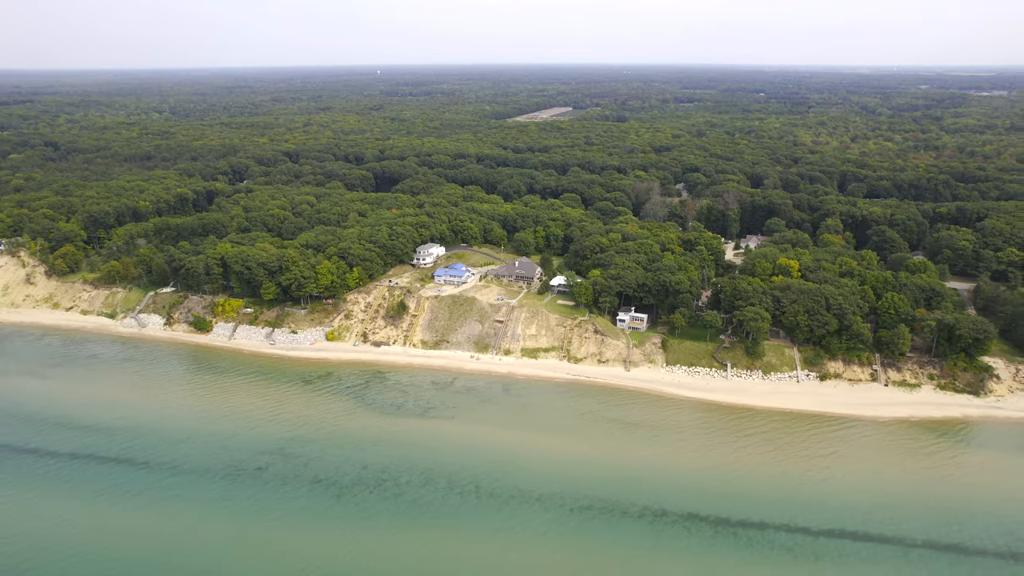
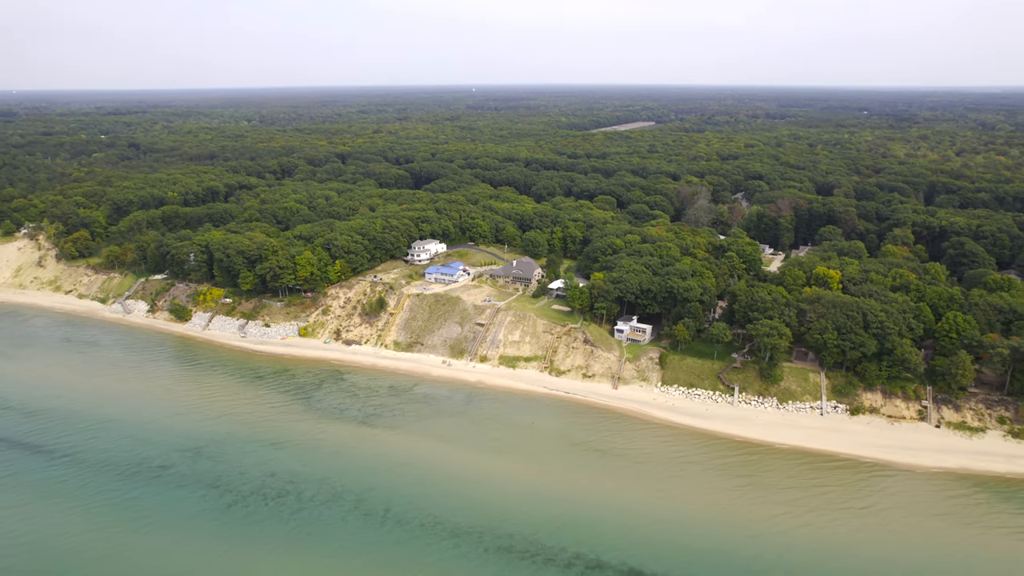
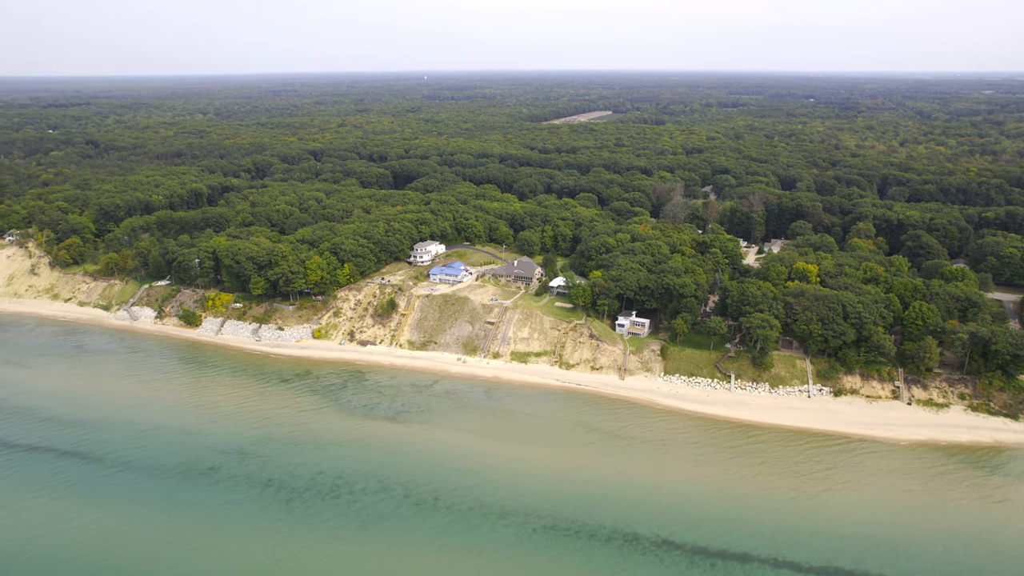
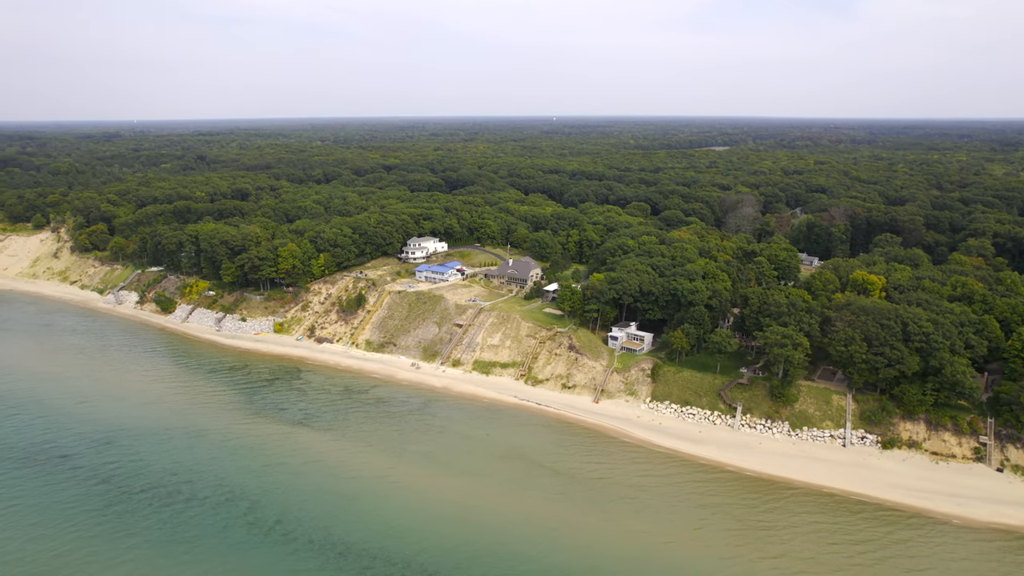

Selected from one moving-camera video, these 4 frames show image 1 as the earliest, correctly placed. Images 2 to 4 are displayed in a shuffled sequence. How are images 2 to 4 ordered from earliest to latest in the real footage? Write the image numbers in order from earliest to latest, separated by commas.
3, 2, 4
